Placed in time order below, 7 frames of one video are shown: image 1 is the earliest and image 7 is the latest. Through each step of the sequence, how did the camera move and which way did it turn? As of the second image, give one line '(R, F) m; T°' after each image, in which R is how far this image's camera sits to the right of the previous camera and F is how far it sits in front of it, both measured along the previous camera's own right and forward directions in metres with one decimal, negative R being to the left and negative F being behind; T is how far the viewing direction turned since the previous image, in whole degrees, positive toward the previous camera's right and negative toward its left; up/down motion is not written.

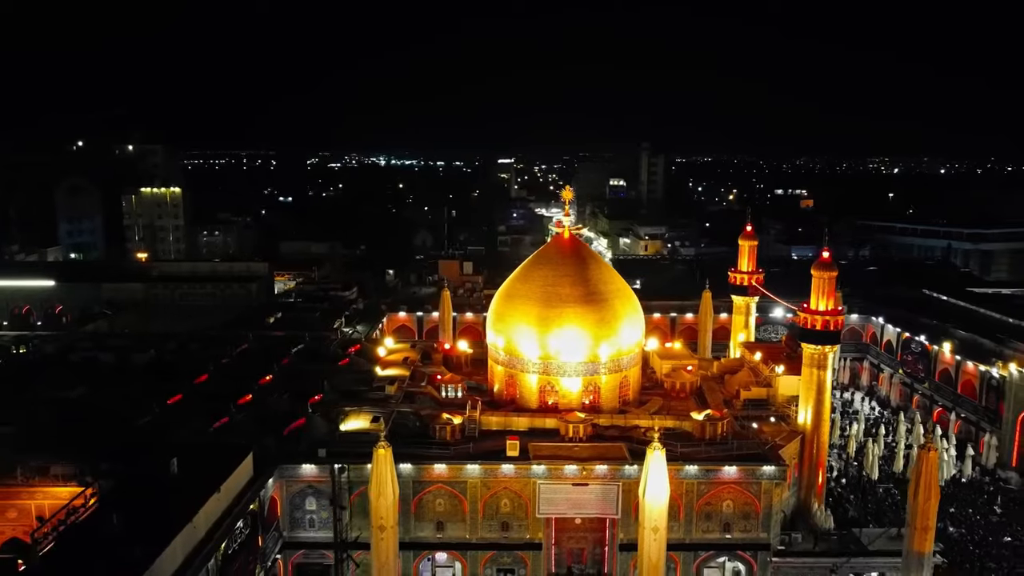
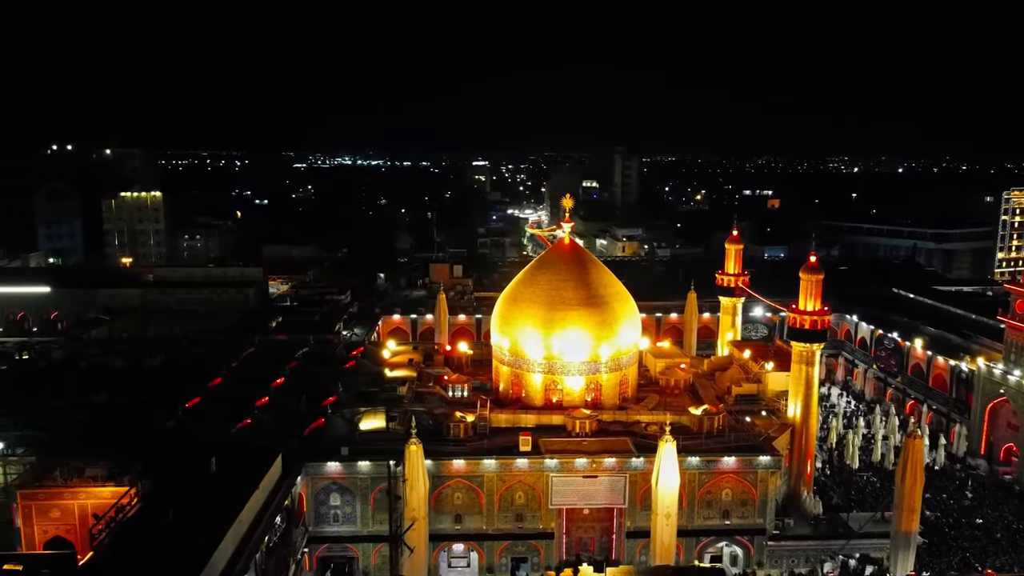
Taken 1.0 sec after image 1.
(-1.0, -0.9) m; +2°
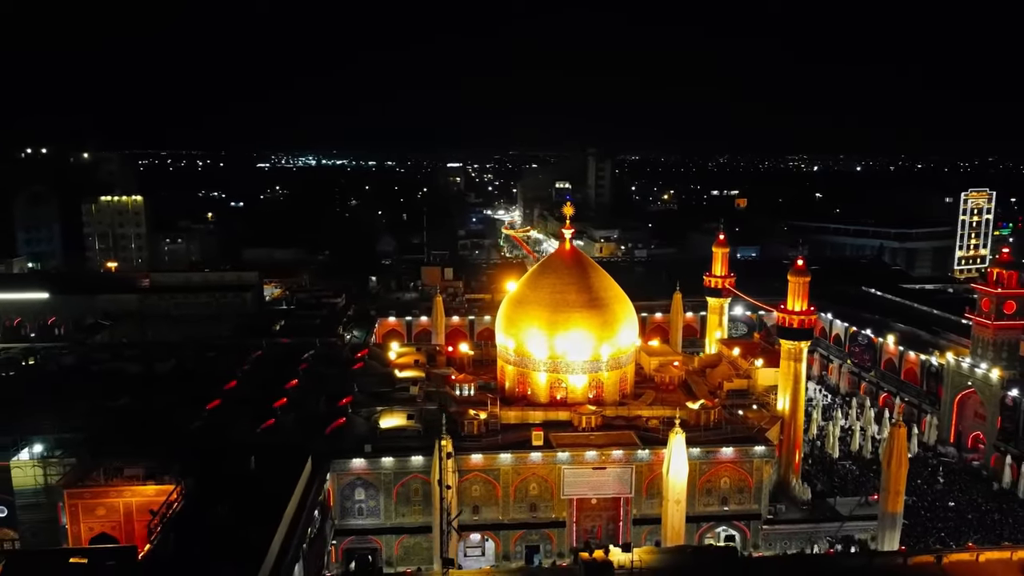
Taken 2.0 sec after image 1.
(-1.1, -1.0) m; +2°
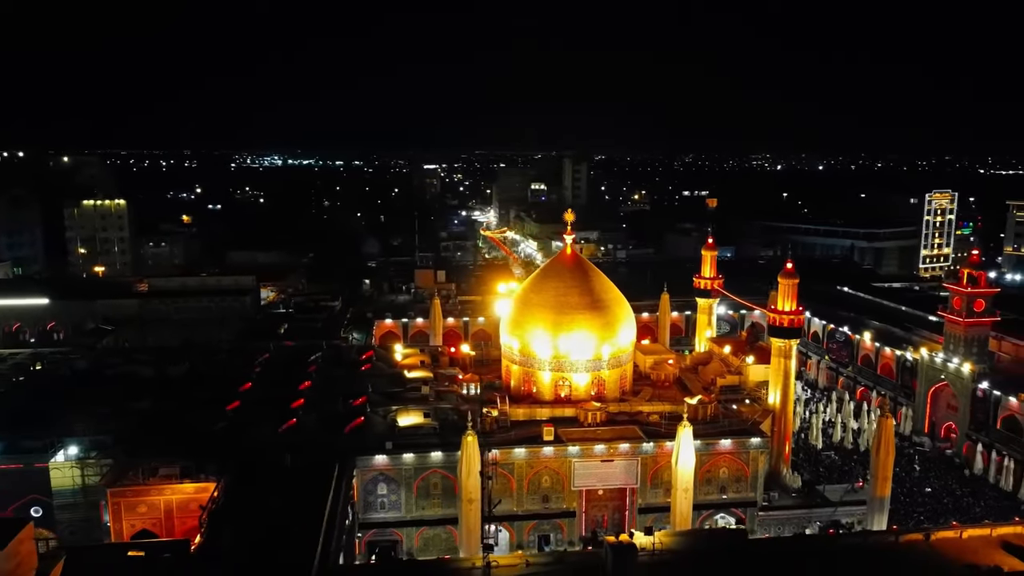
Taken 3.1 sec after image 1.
(-1.1, -1.0) m; +2°
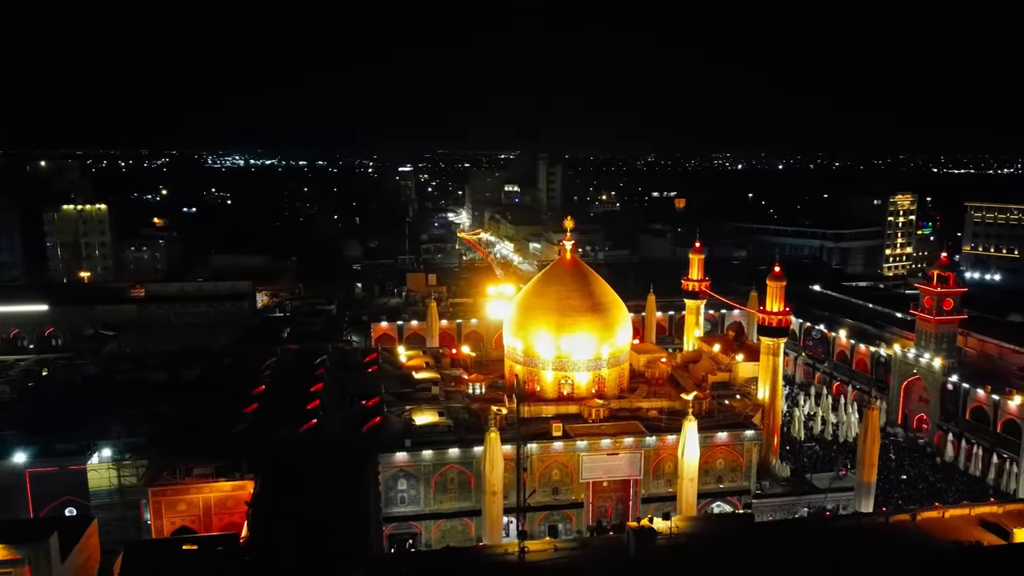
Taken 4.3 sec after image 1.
(-1.2, -1.1) m; +3°
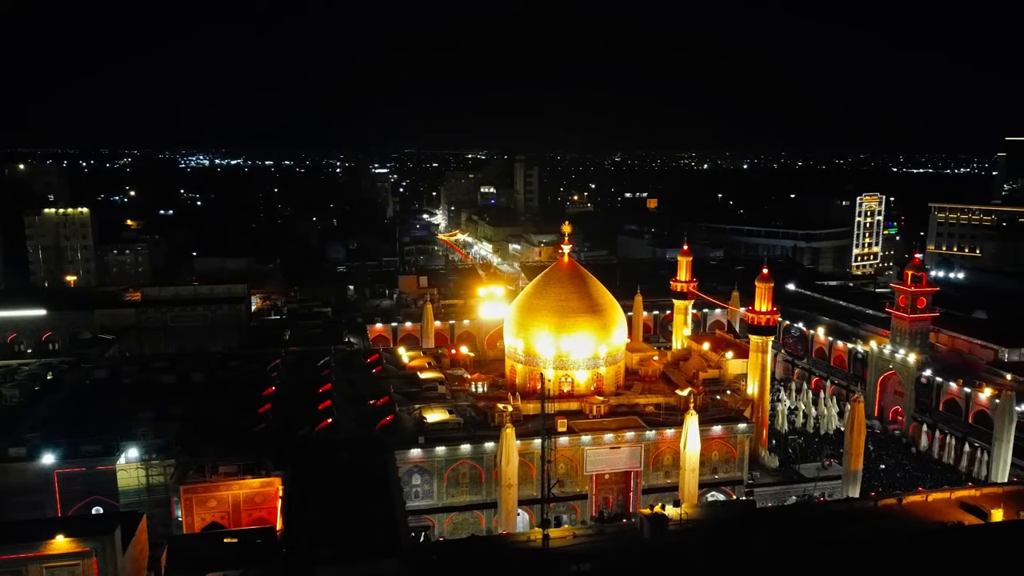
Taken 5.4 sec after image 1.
(-1.0, -0.9) m; +2°
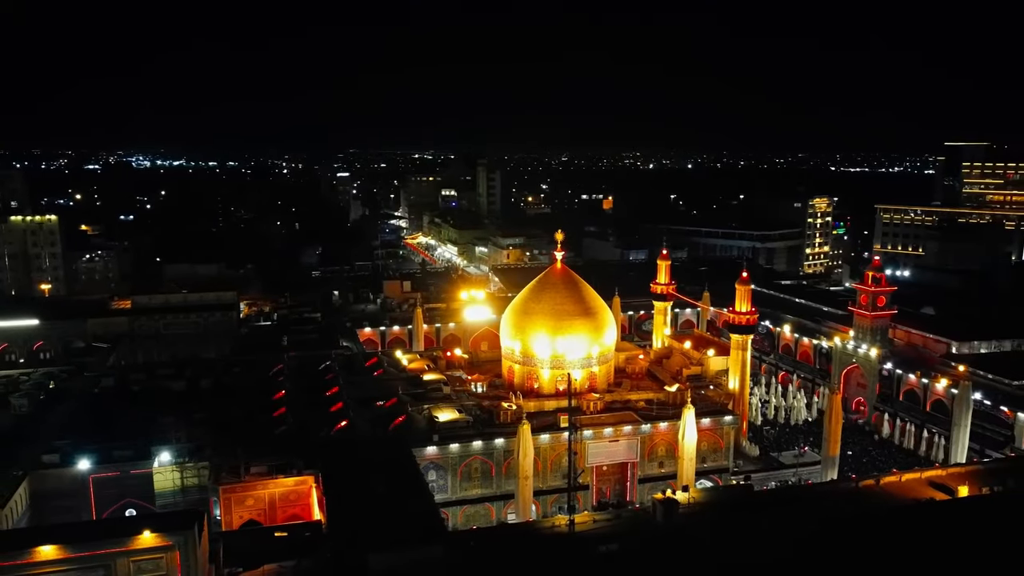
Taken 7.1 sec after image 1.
(-1.6, -1.4) m; +4°
